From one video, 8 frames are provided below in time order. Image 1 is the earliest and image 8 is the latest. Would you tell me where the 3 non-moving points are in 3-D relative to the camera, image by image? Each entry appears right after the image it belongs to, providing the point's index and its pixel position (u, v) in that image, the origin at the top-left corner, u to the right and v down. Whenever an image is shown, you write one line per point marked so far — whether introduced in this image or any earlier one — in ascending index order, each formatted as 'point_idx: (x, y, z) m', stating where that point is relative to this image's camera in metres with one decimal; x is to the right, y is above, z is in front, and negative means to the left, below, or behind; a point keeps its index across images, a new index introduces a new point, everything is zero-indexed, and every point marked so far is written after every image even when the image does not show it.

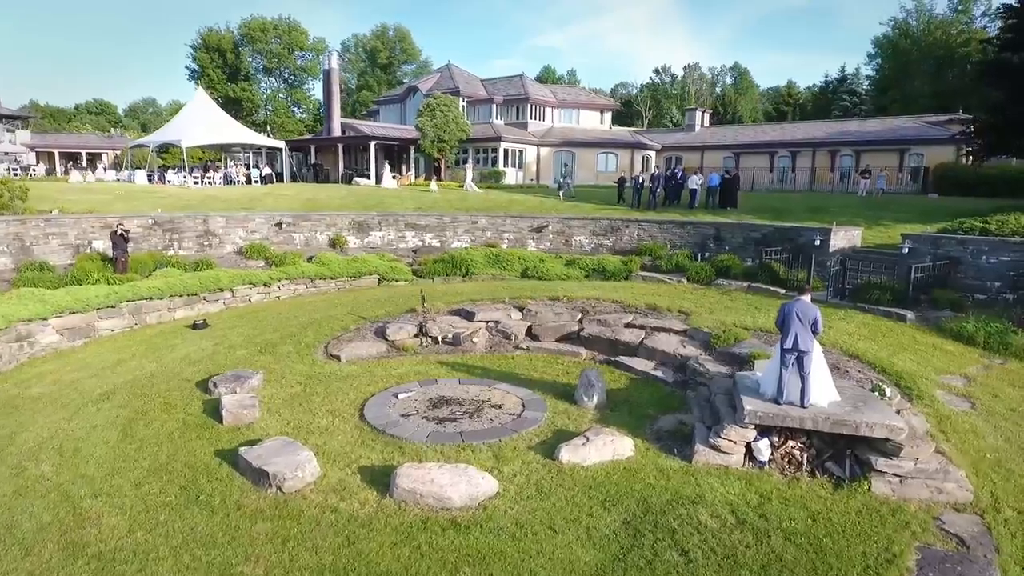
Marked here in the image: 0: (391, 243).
0: (-3.5, +1.3, +18.3) m
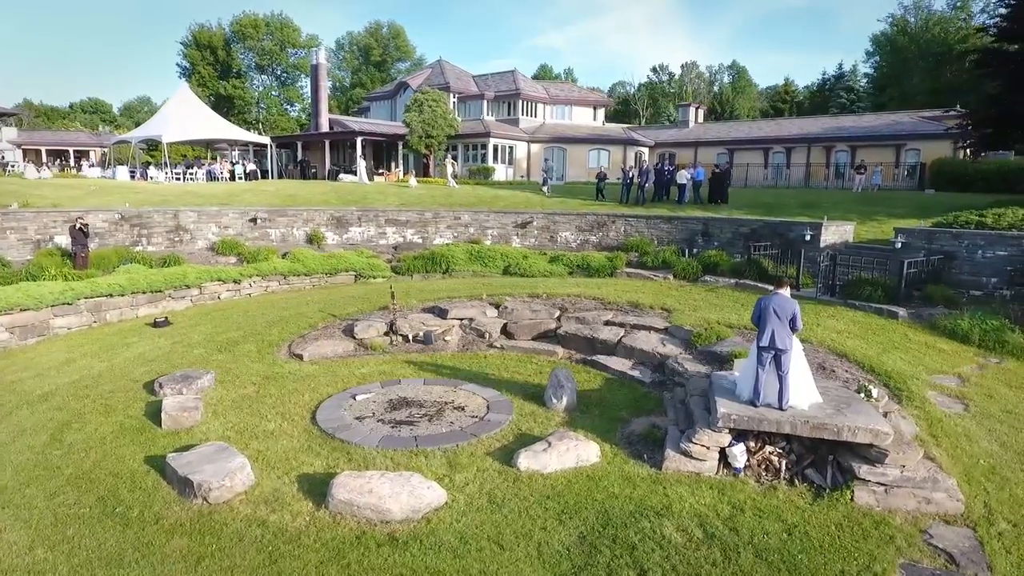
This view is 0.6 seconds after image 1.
0: (-4.0, +1.4, +17.8) m
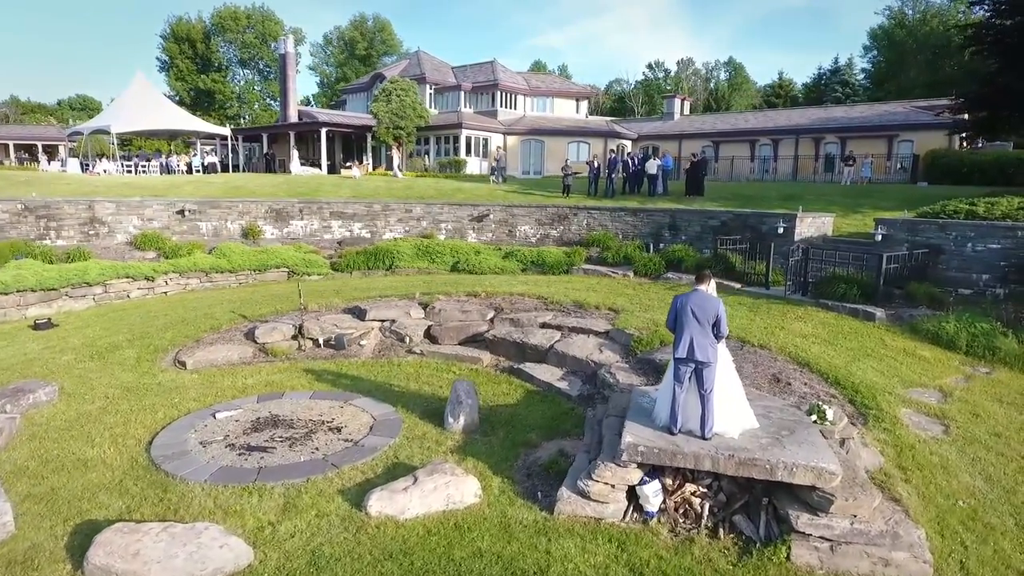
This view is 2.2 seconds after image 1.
0: (-5.2, +1.4, +16.4) m
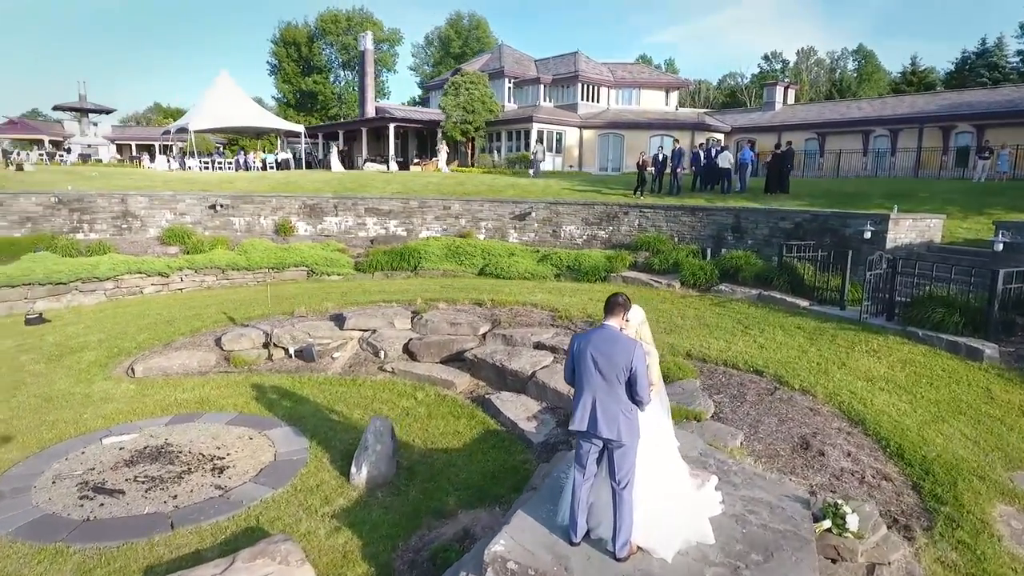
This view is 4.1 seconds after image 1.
0: (-4.1, +1.4, +15.6) m
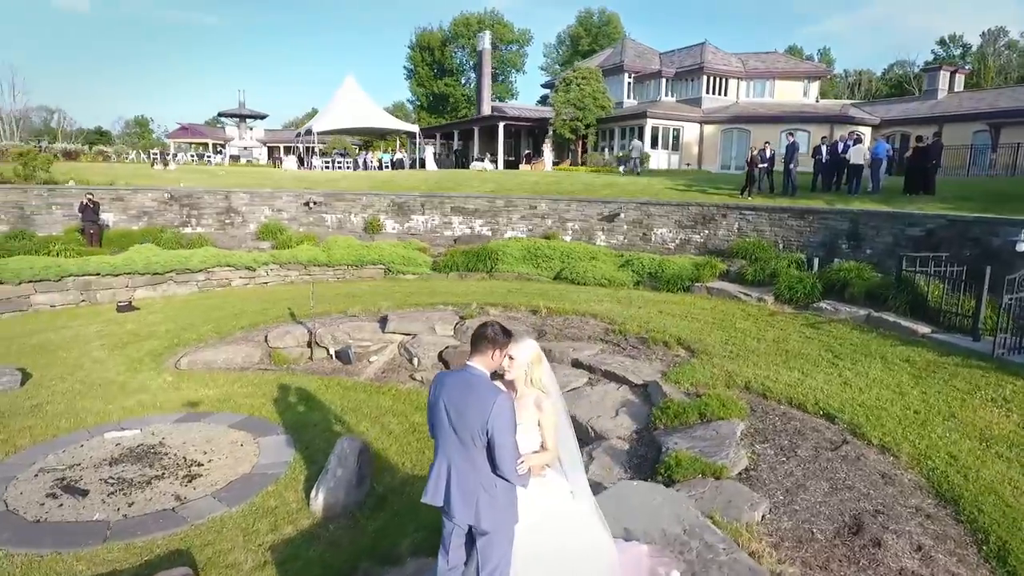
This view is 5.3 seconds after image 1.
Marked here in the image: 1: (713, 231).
0: (-1.9, +1.4, +15.4) m
1: (+4.1, +1.2, +12.6) m
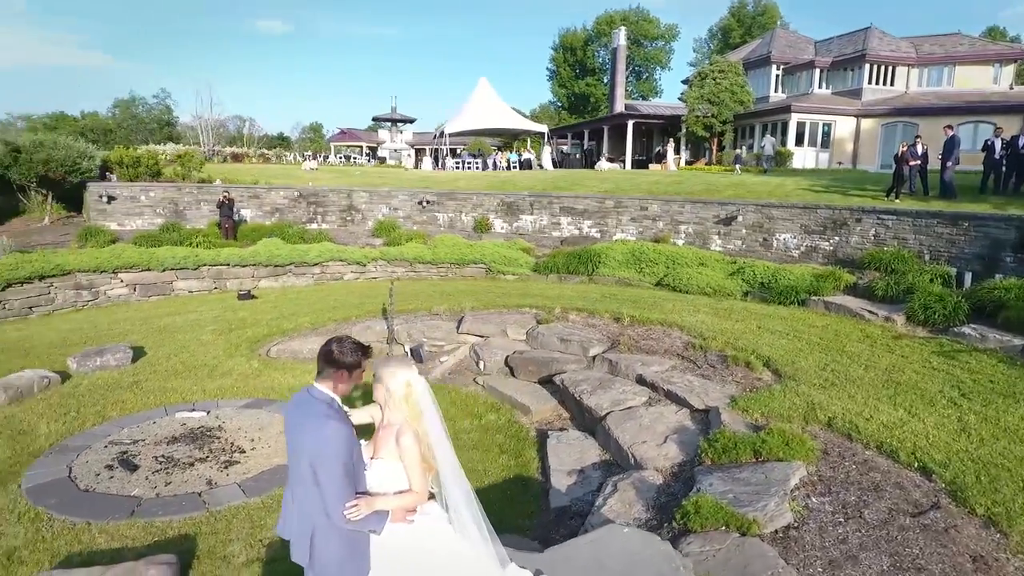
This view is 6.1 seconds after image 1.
0: (+0.8, +1.4, +15.2) m
1: (+5.9, +0.9, +11.0) m
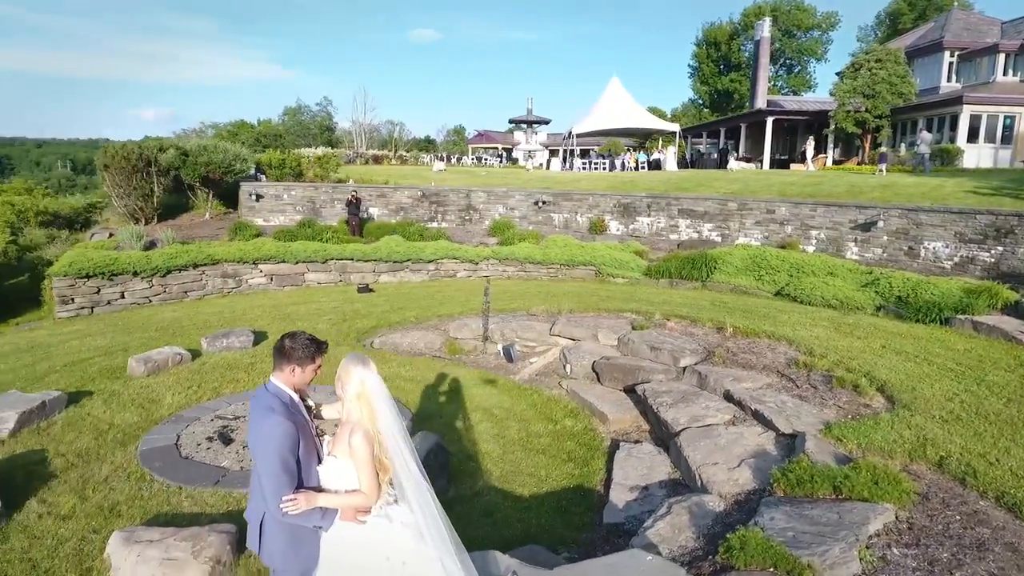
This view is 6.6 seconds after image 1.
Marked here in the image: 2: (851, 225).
0: (+3.5, +1.3, +14.6) m
1: (+7.6, +0.6, +9.5) m
2: (+6.4, +1.2, +11.8) m
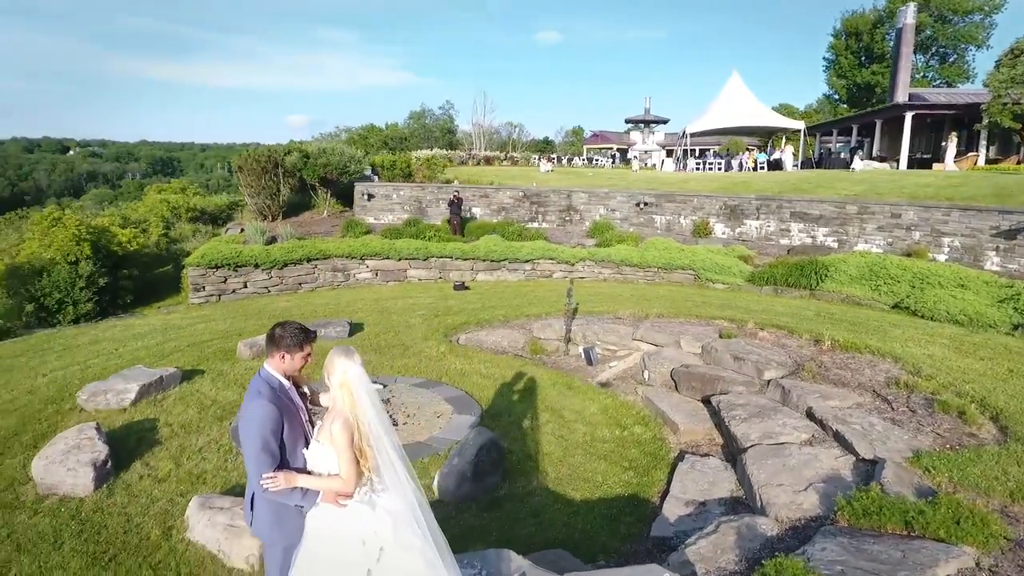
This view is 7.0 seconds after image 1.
0: (+5.7, +1.1, +13.8) m
1: (+8.8, +0.3, +8.0) m
2: (+8.1, +0.9, +10.5) m
